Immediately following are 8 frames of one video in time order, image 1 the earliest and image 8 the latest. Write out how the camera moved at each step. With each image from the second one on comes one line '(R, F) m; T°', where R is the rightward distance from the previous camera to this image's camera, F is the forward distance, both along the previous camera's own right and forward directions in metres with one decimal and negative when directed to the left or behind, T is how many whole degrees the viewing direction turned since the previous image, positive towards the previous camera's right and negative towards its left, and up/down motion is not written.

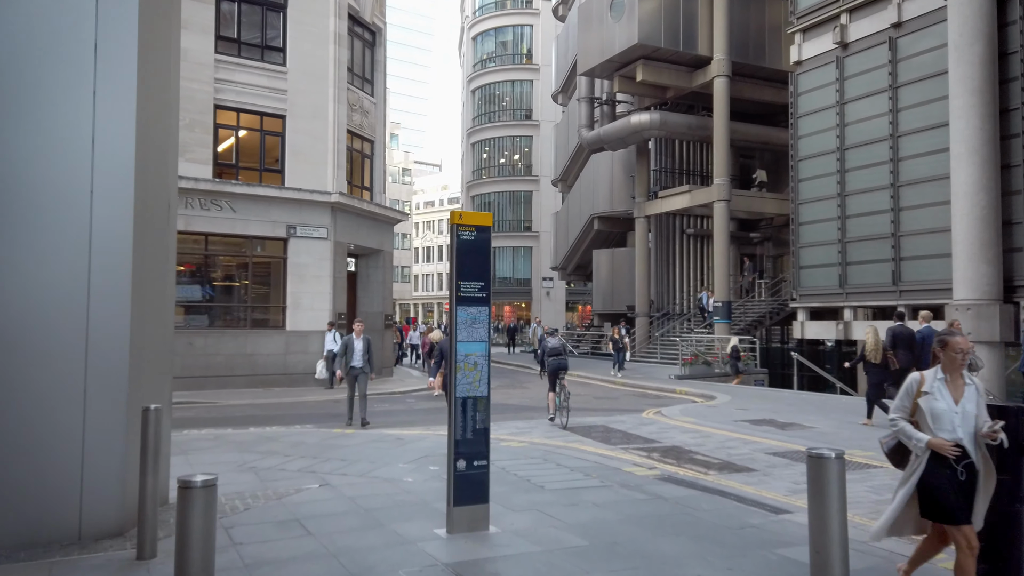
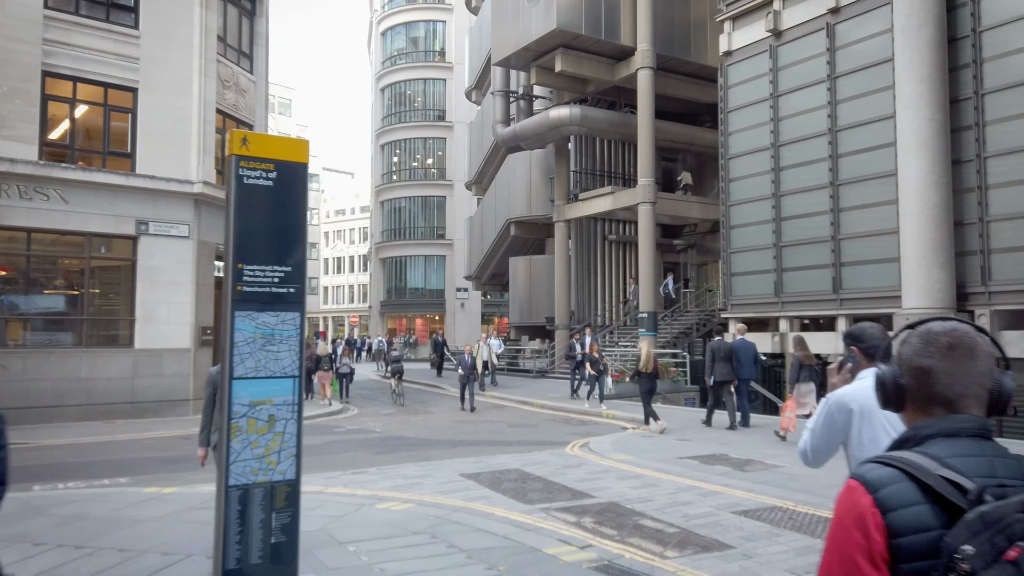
(+0.4, +2.9) m; +6°
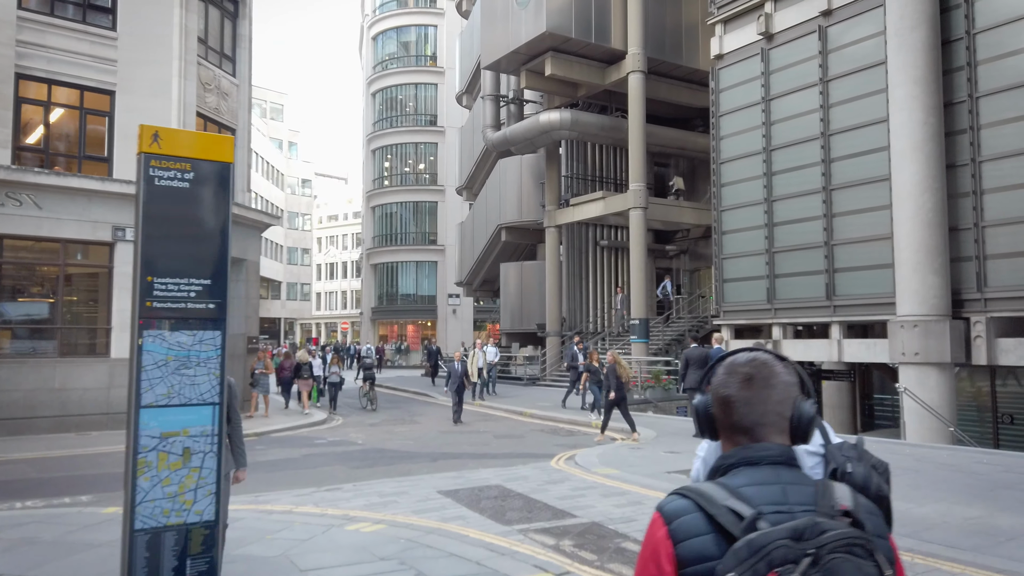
(+0.2, +0.4) m; 0°
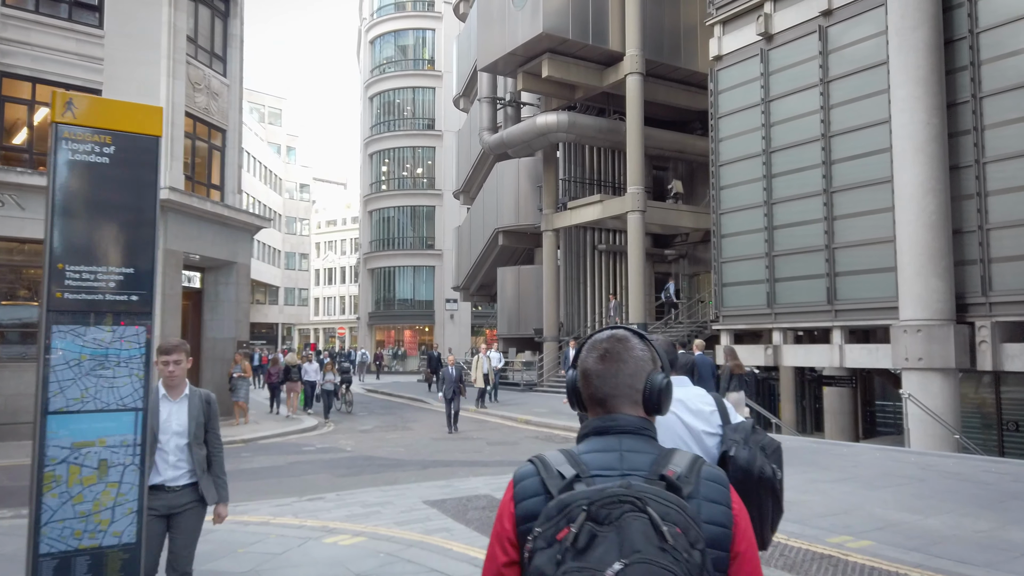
(+0.1, +0.4) m; 0°
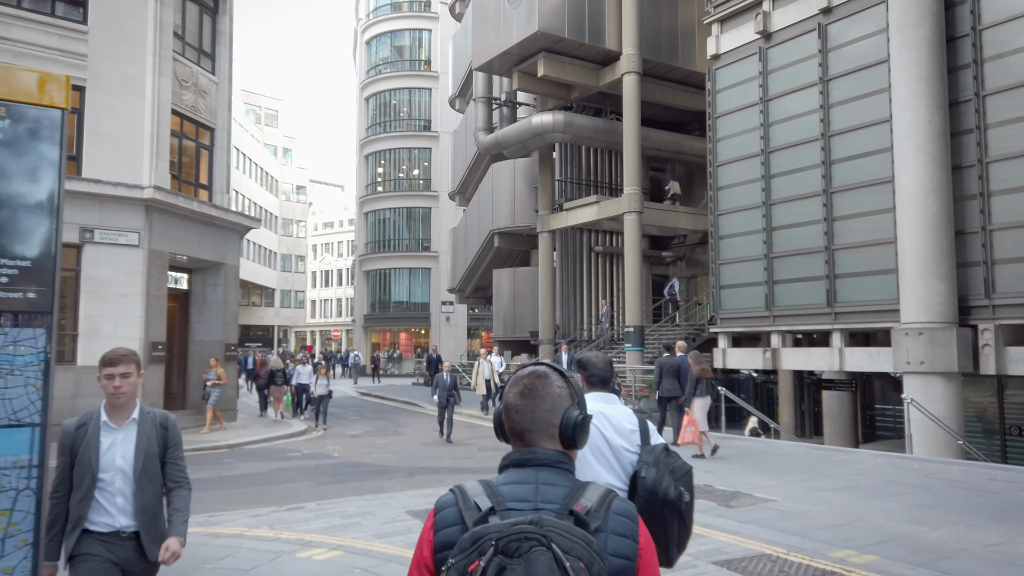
(+0.1, +0.4) m; 0°
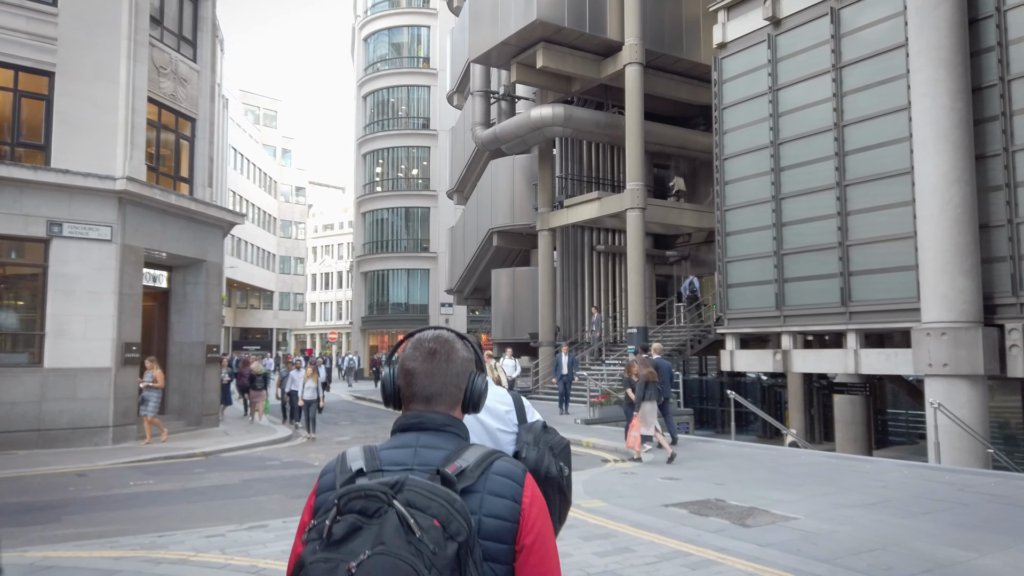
(+0.2, +1.0) m; 0°
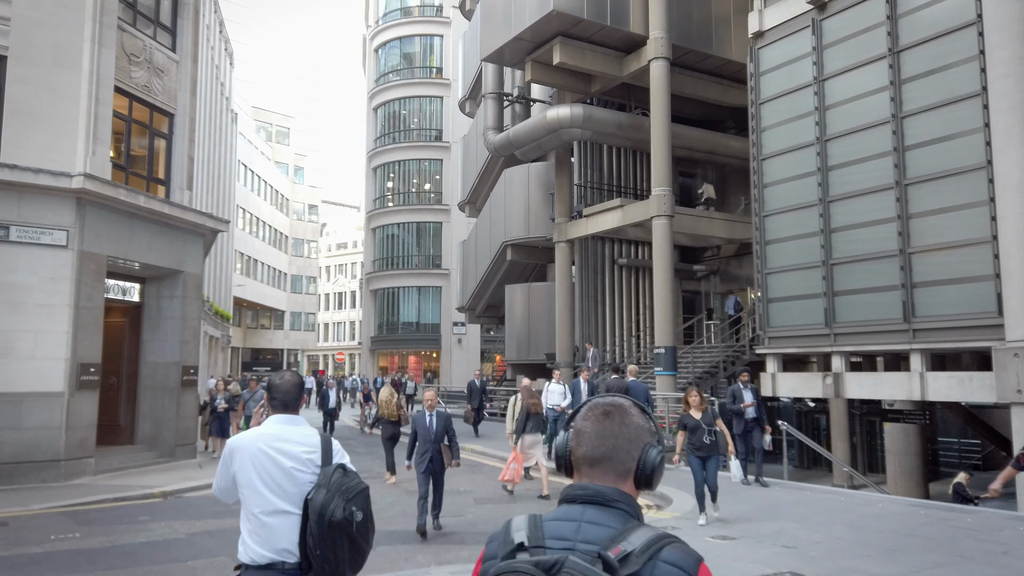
(+0.1, +2.1) m; -1°
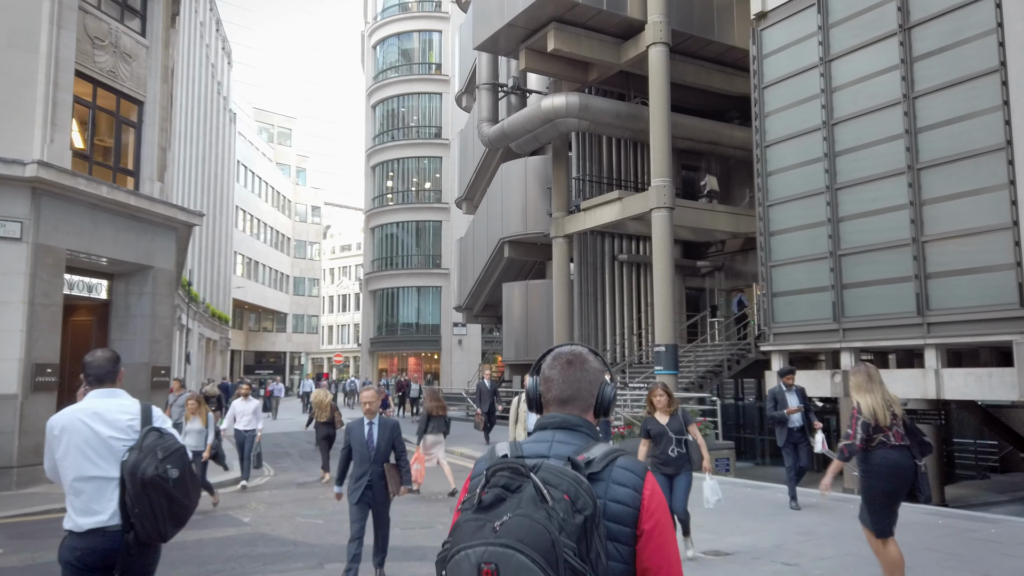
(+0.4, +0.9) m; -1°
